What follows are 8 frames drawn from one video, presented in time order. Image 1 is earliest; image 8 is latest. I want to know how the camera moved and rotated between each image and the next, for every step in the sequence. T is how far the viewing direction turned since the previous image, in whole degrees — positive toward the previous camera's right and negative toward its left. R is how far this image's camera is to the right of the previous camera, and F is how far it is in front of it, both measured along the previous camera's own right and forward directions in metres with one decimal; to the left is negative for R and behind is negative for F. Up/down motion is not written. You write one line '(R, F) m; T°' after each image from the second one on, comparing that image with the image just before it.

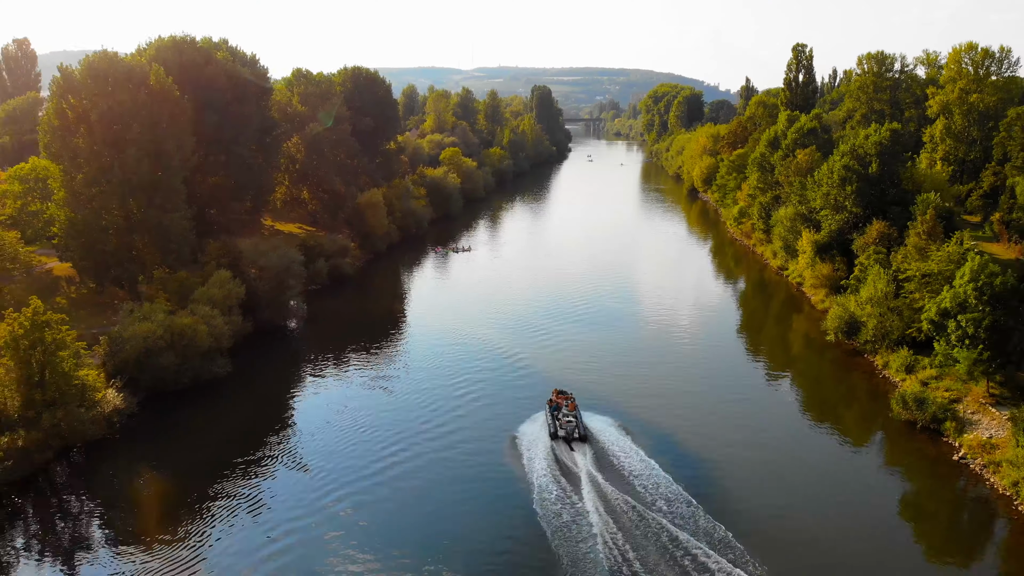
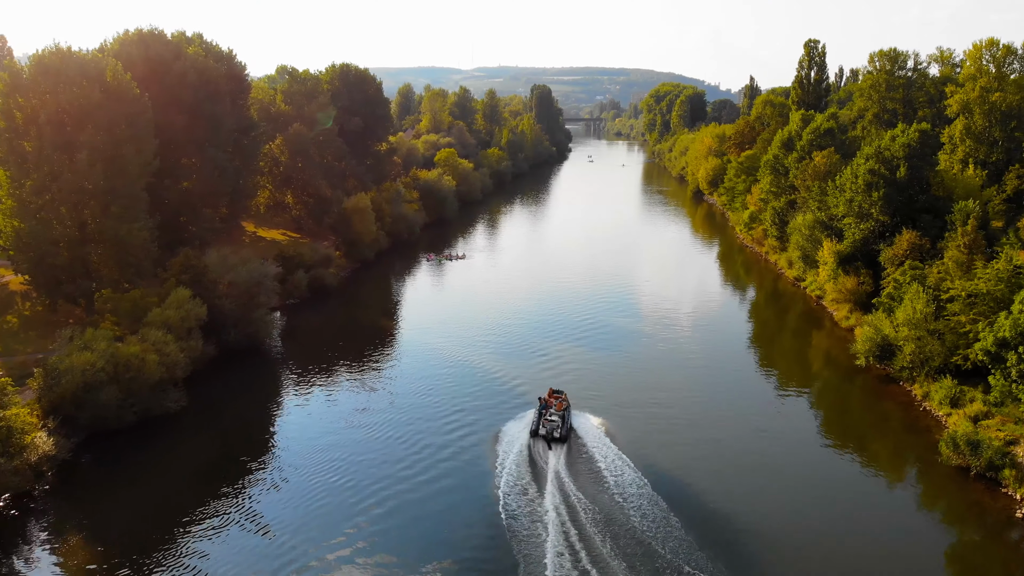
(+0.4, +4.7) m; 0°
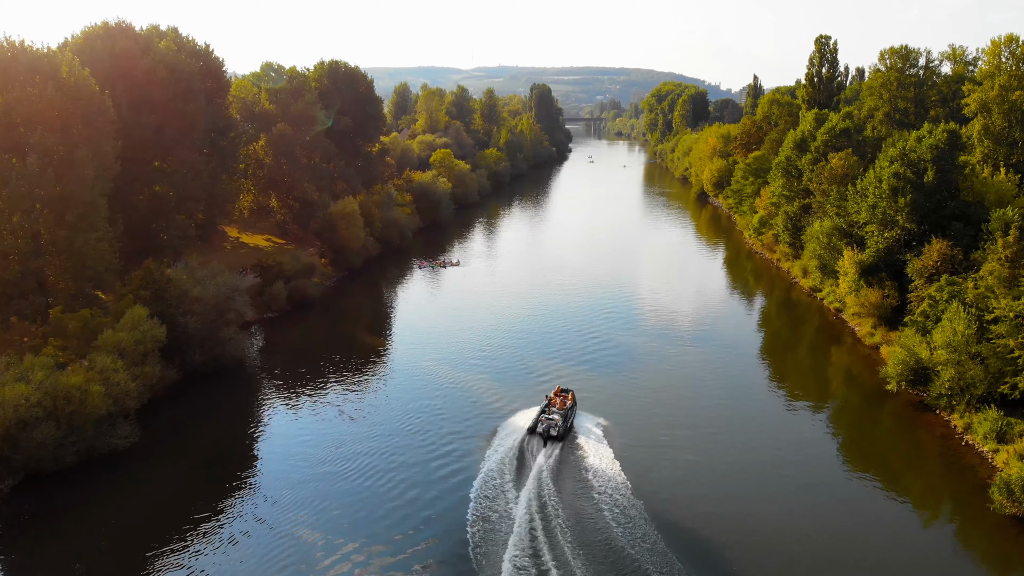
(+0.4, +4.0) m; 0°
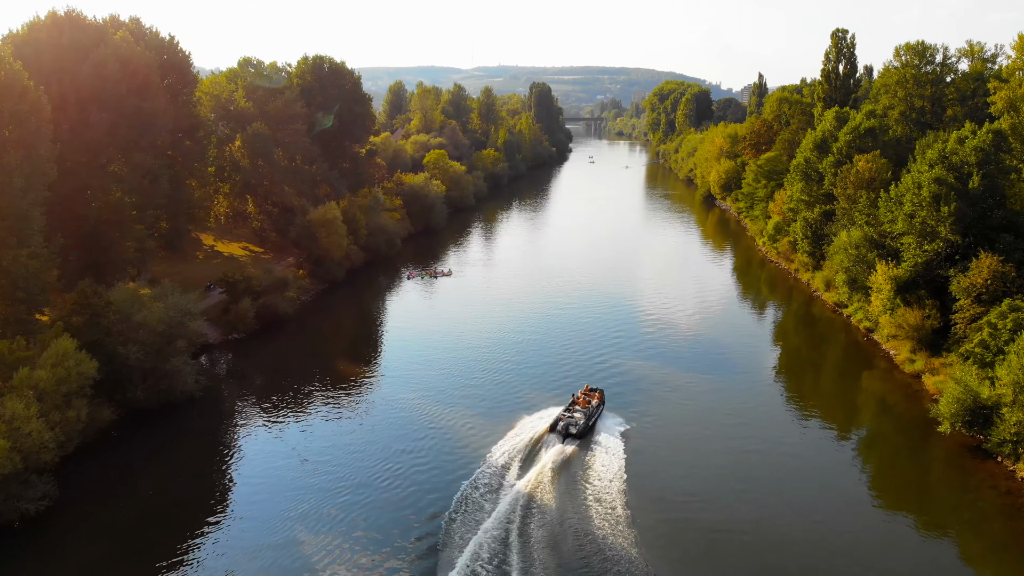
(+0.4, +5.3) m; 0°
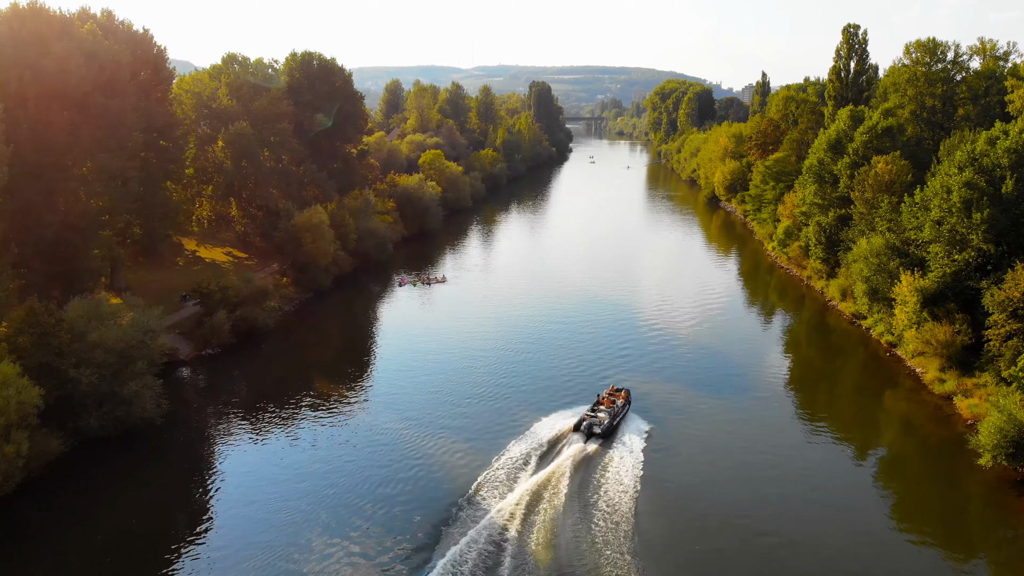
(+0.3, +3.3) m; 0°
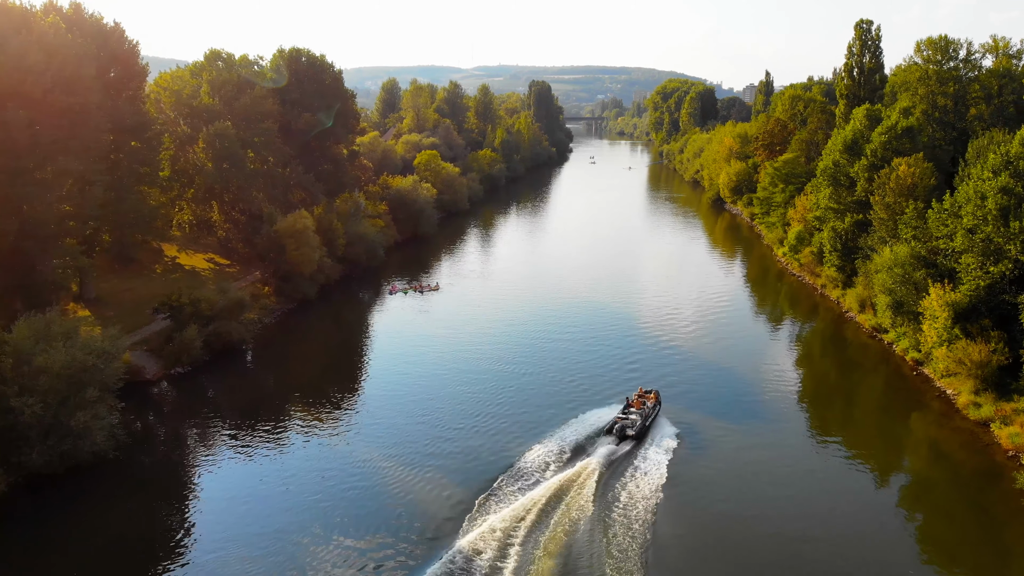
(+0.3, +3.3) m; 0°
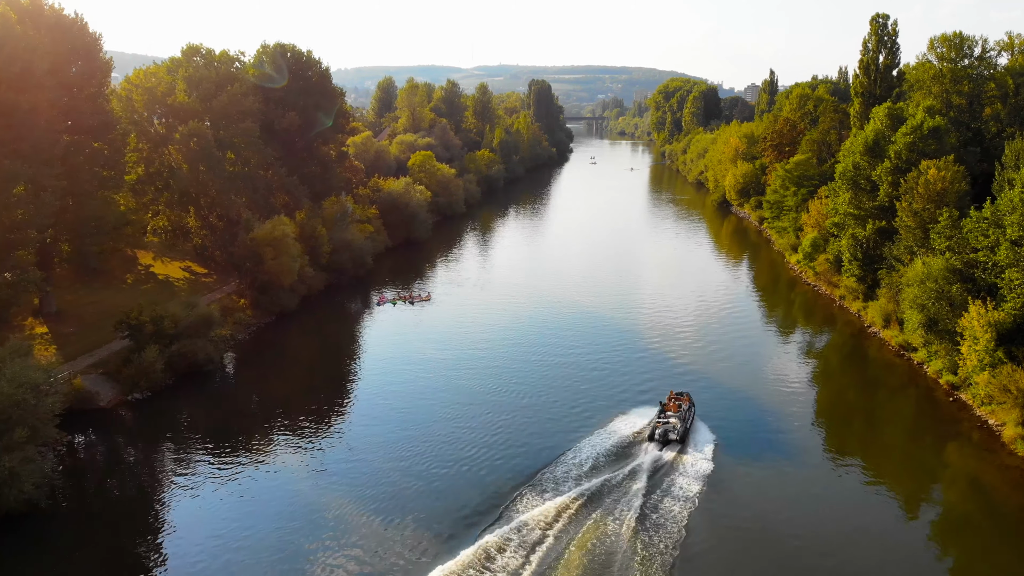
(+0.4, +3.8) m; 0°
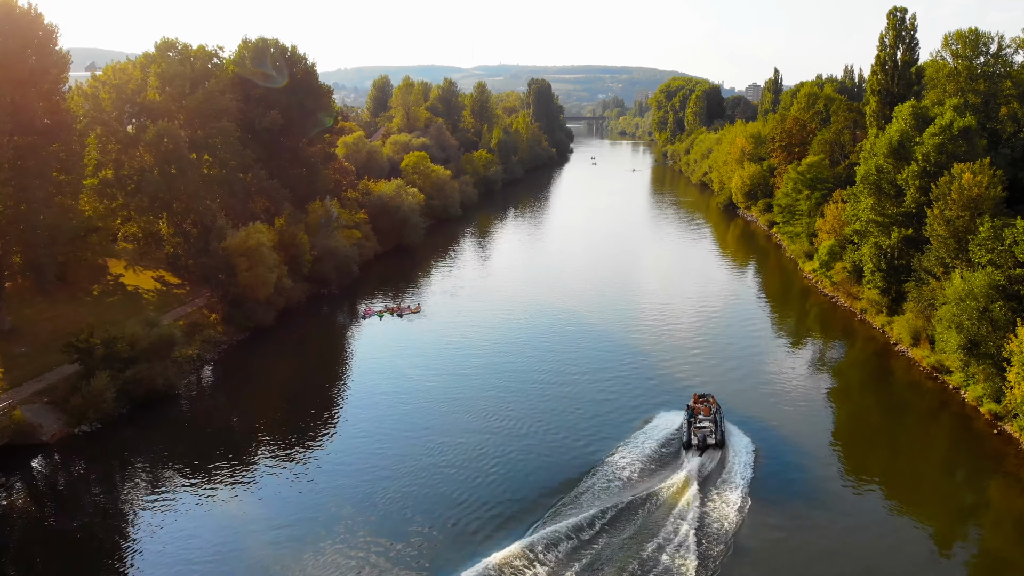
(+0.4, +3.8) m; 0°
